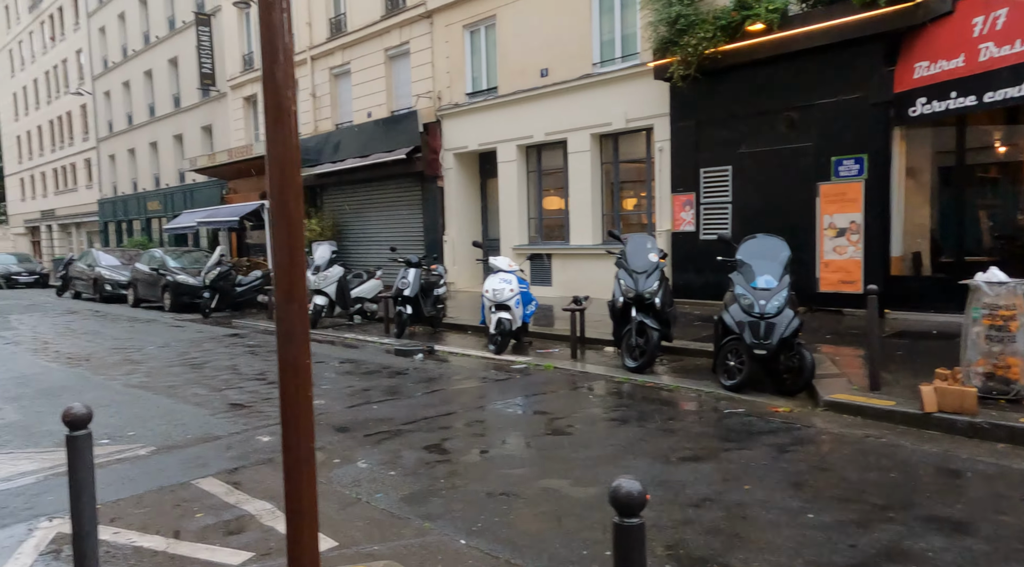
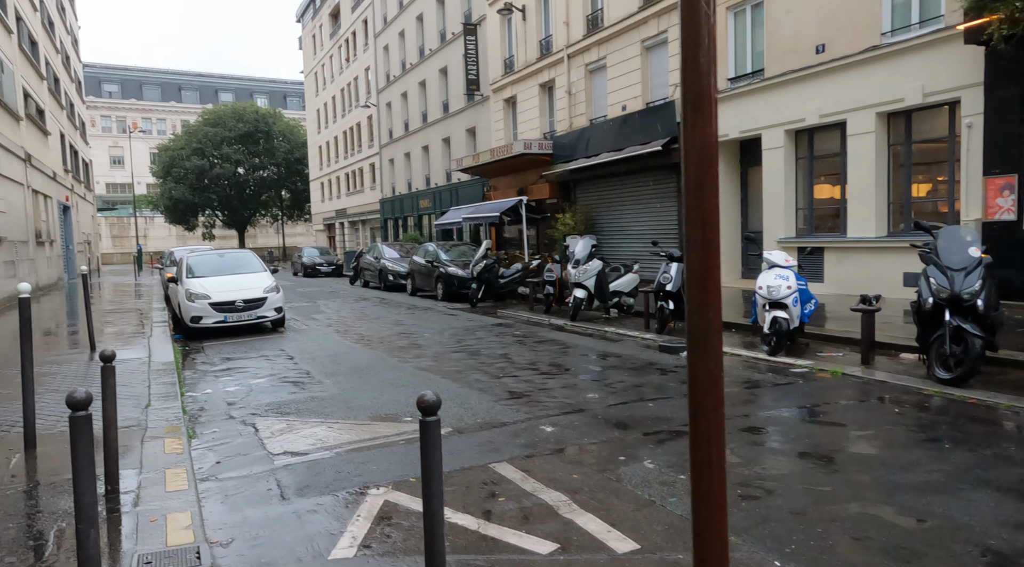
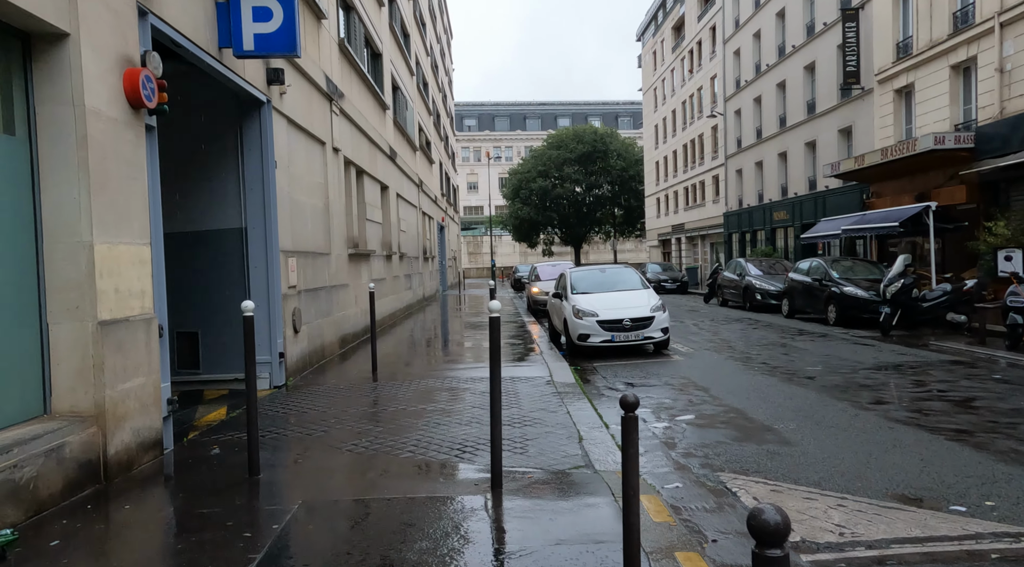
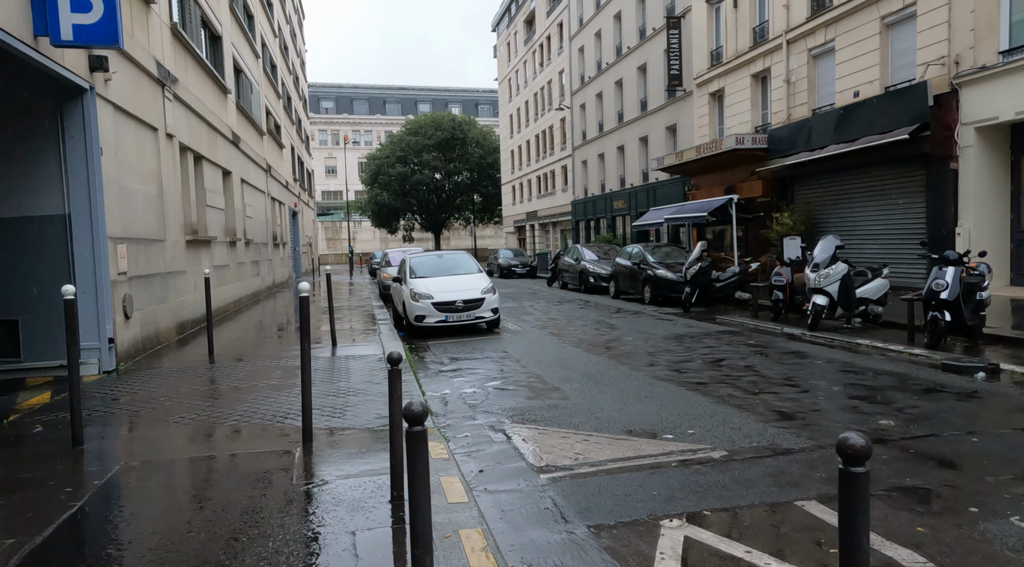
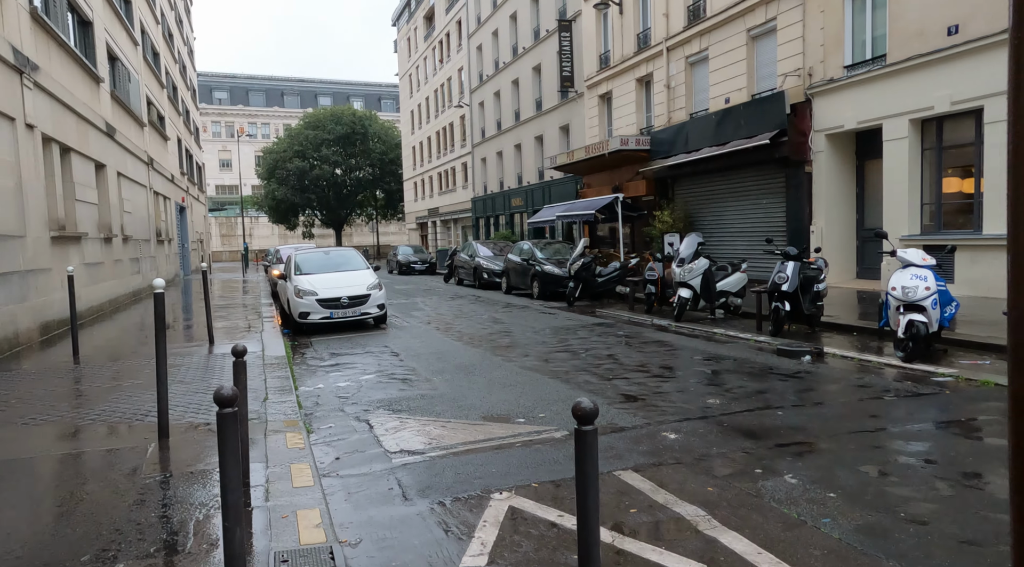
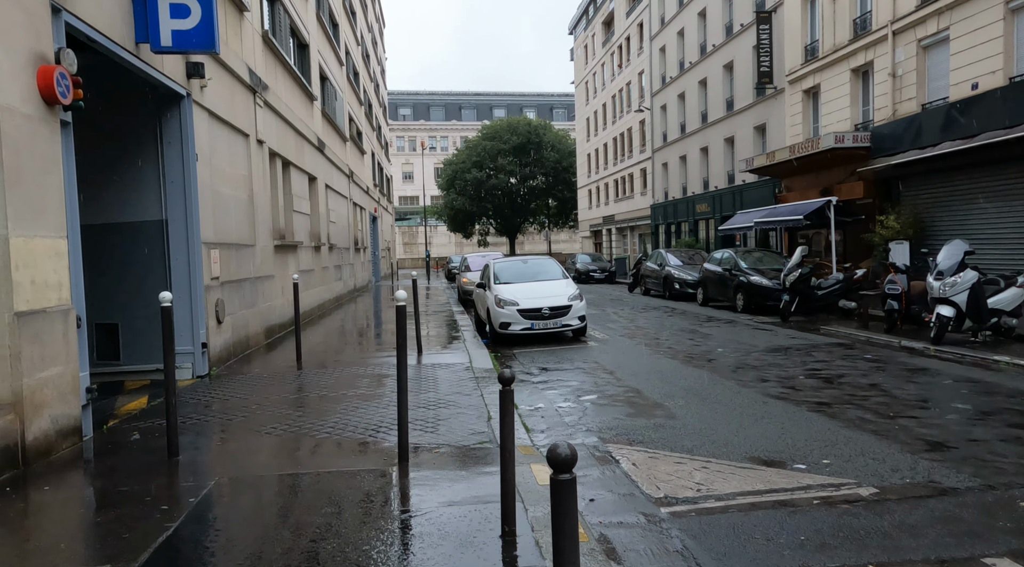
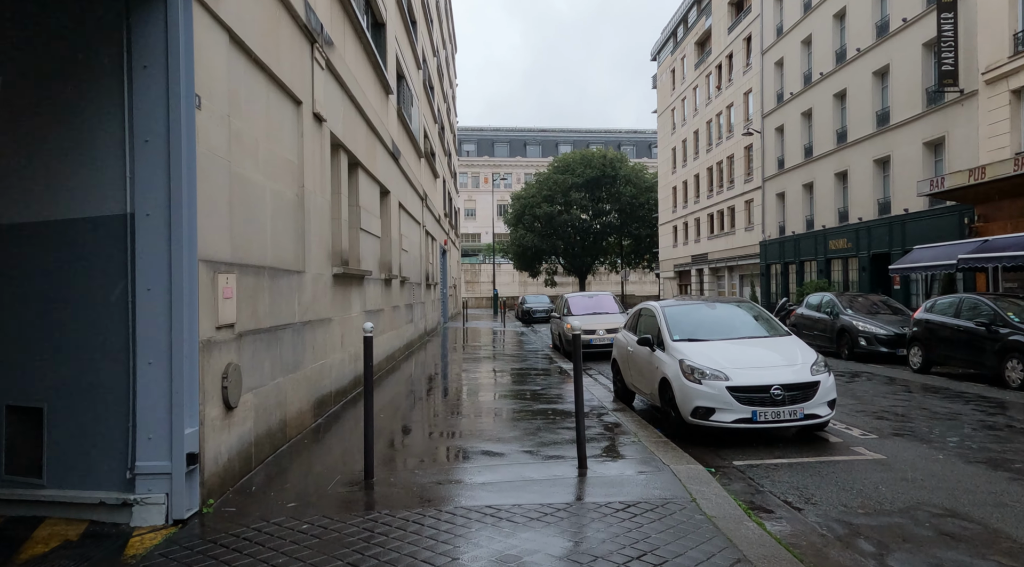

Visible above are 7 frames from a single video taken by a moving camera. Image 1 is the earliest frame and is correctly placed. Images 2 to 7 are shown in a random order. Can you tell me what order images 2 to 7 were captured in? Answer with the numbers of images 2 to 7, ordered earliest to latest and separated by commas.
2, 5, 4, 6, 3, 7
